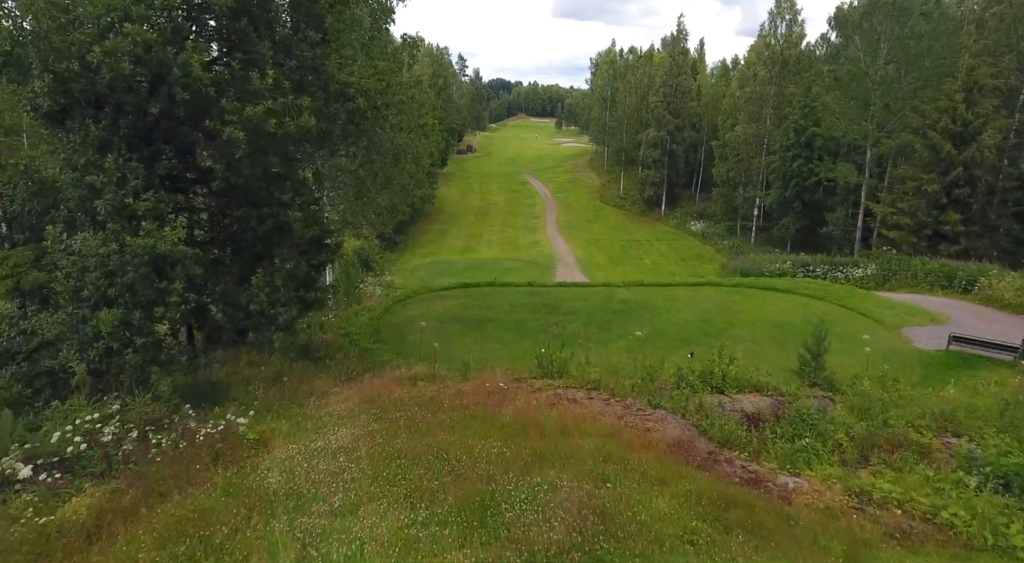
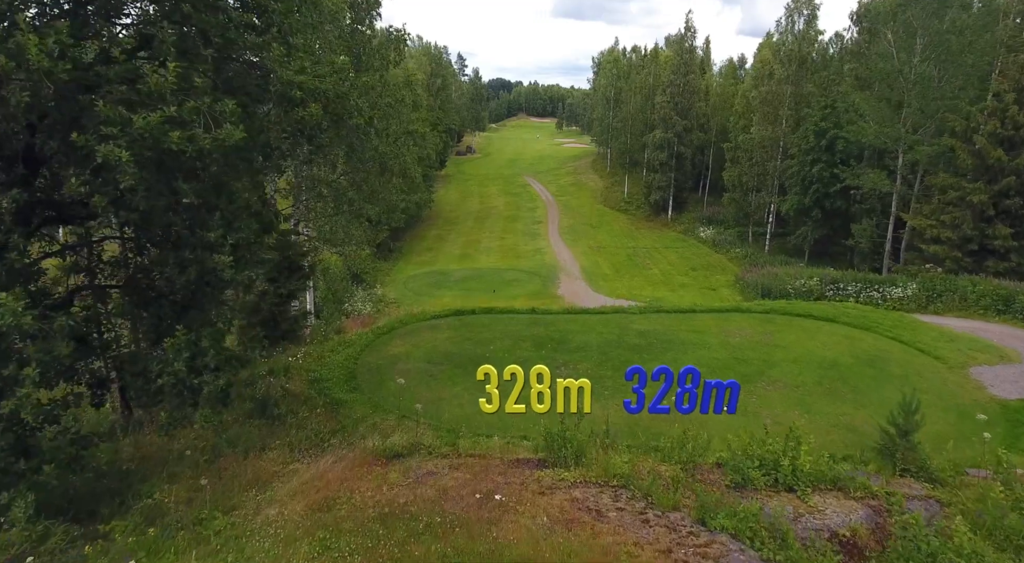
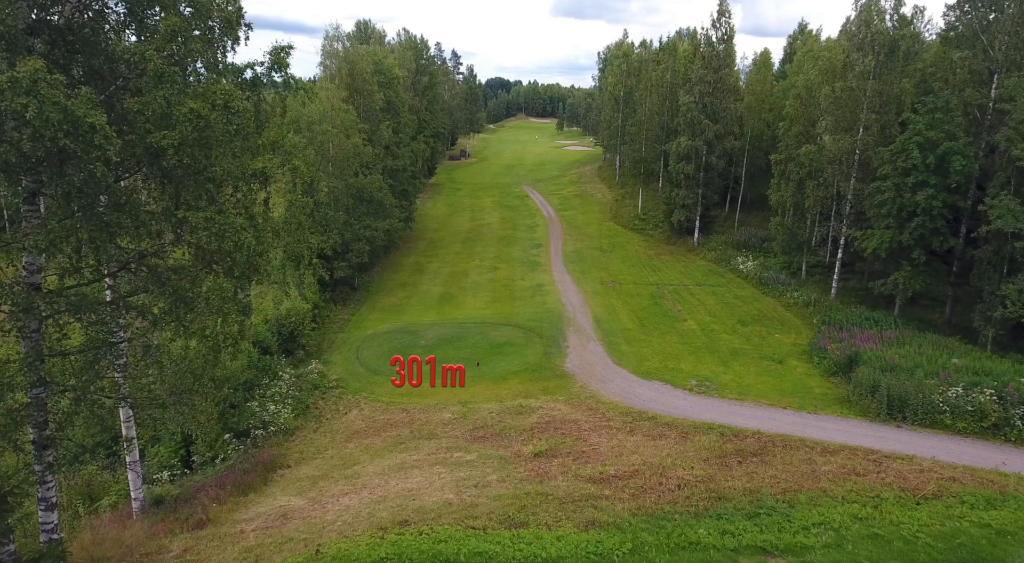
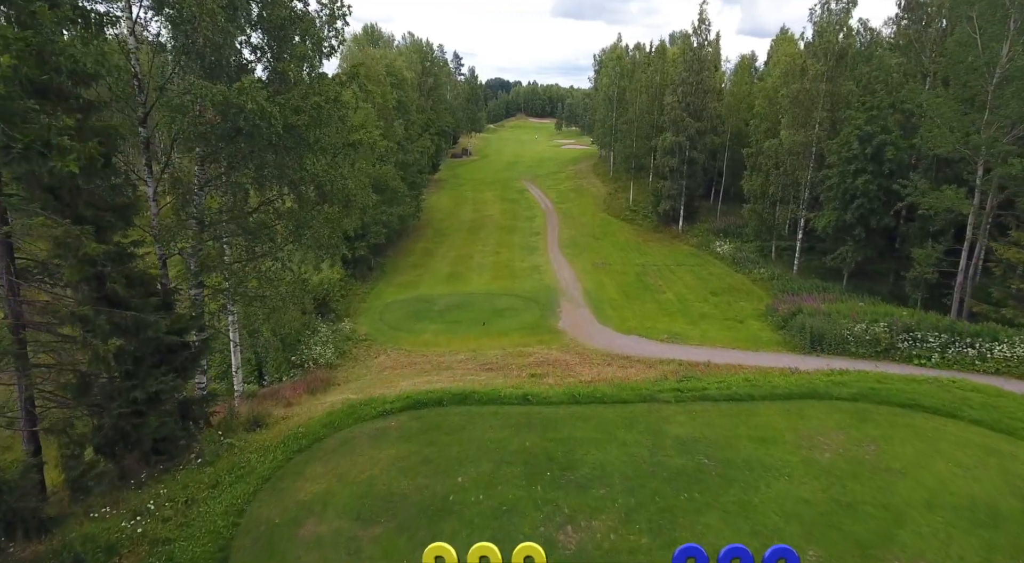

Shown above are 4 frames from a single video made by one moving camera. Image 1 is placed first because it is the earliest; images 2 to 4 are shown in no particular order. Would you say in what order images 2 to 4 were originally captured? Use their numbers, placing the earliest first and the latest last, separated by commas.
2, 4, 3
